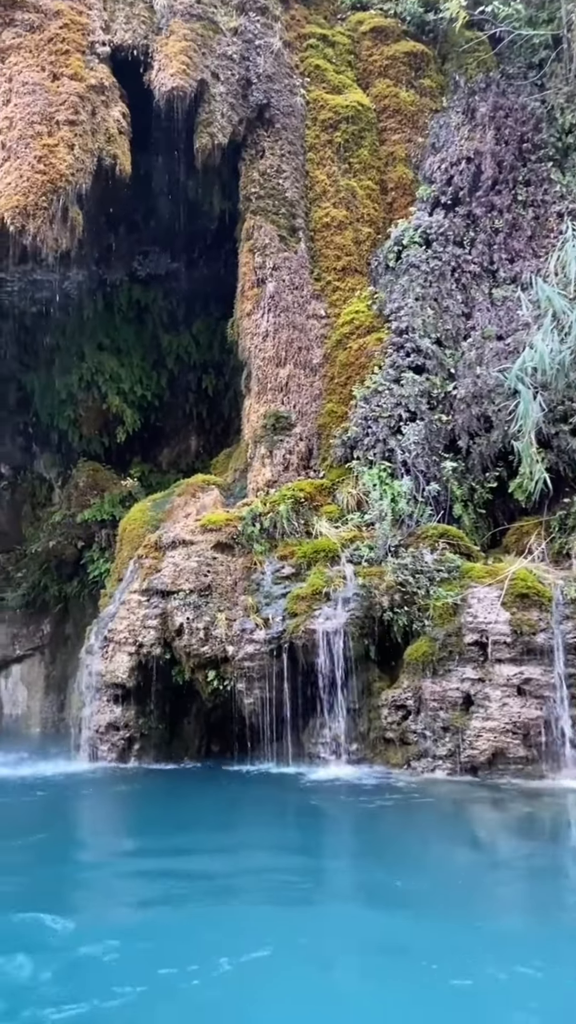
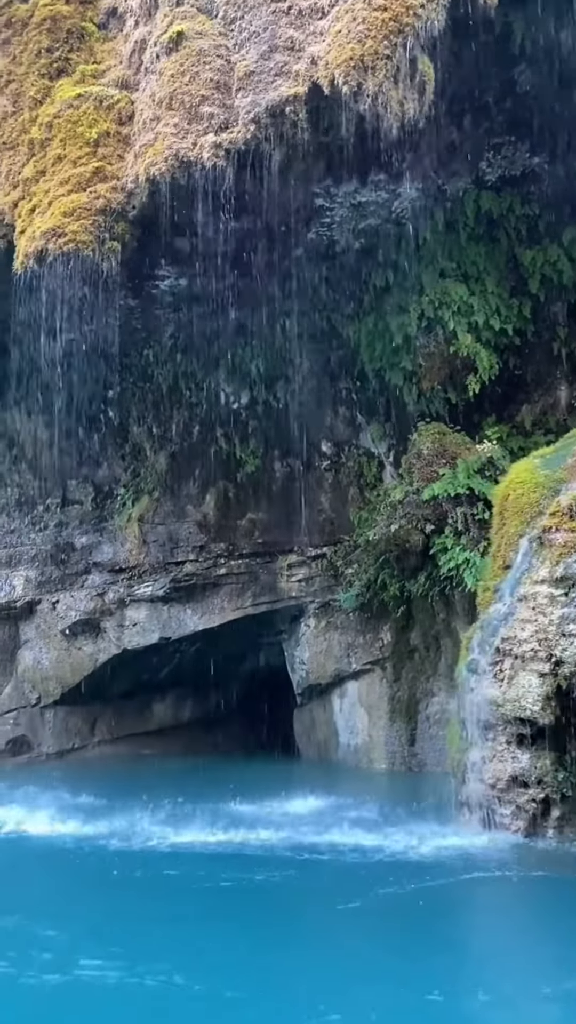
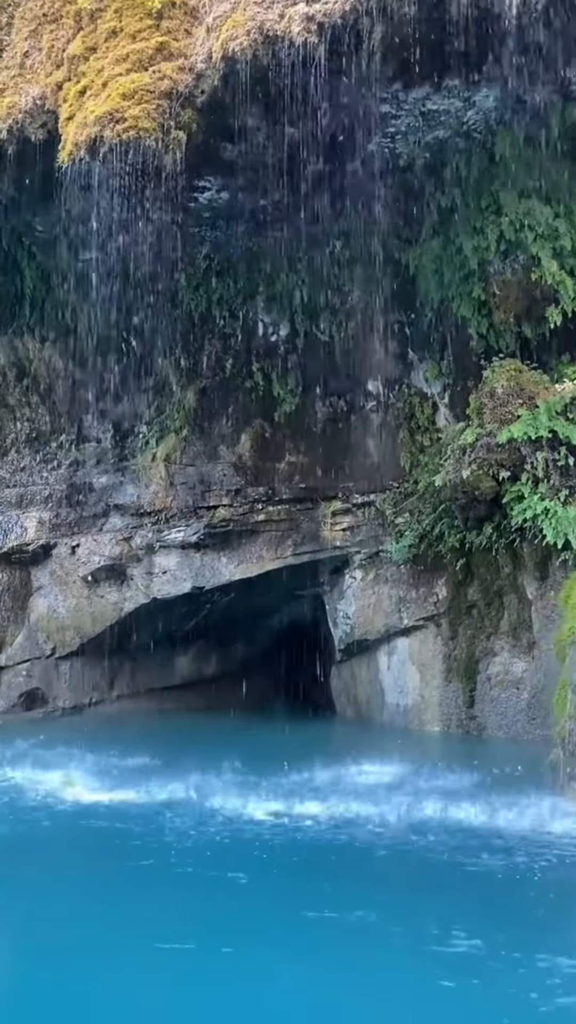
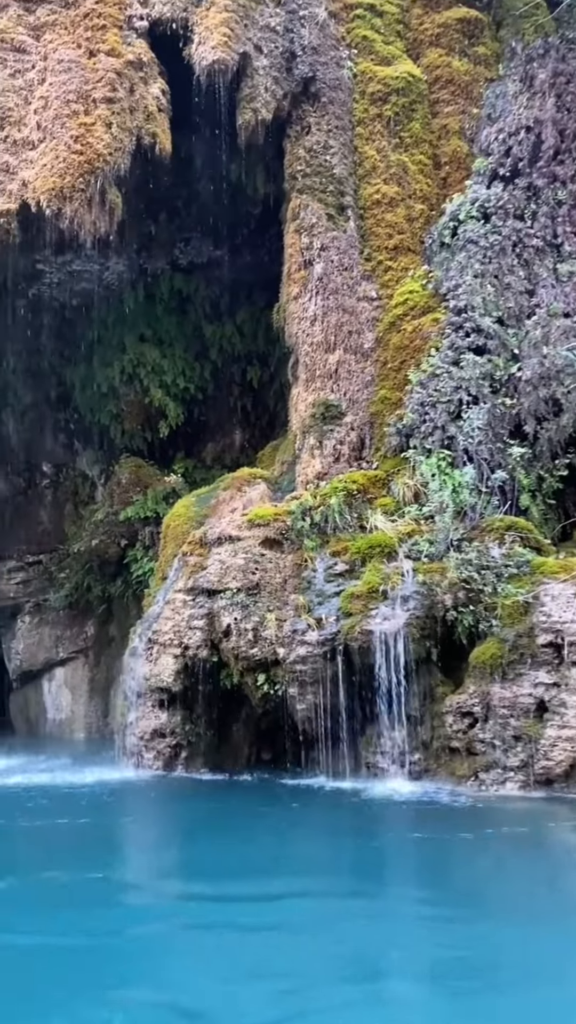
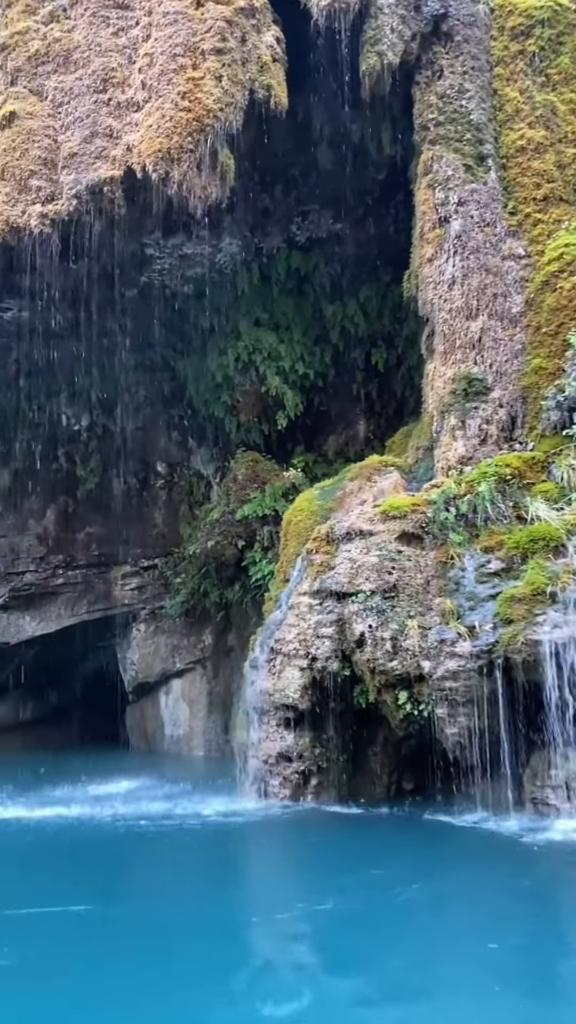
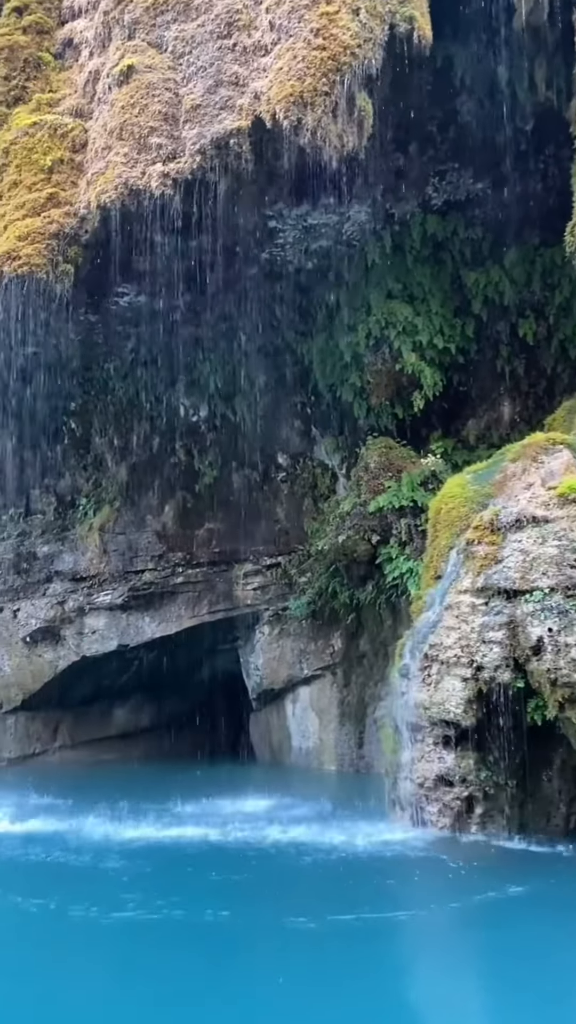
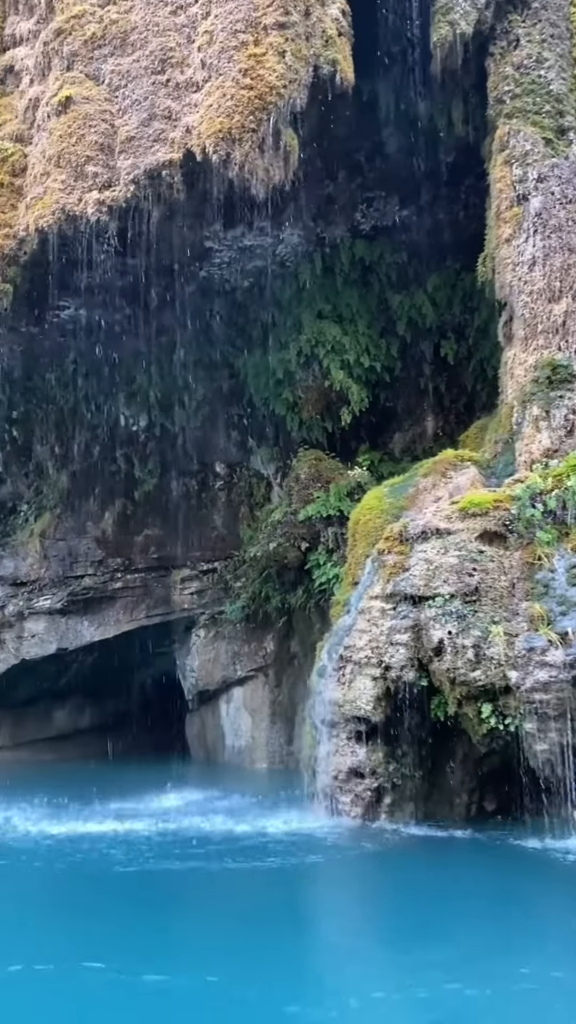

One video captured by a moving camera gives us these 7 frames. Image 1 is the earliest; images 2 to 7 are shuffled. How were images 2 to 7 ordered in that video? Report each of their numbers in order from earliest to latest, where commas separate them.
4, 5, 7, 6, 2, 3
